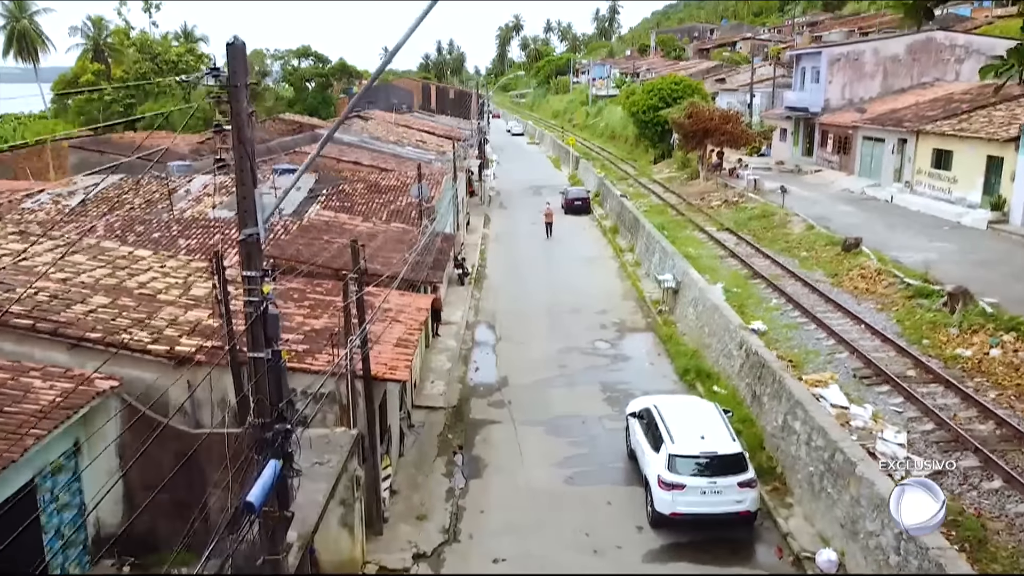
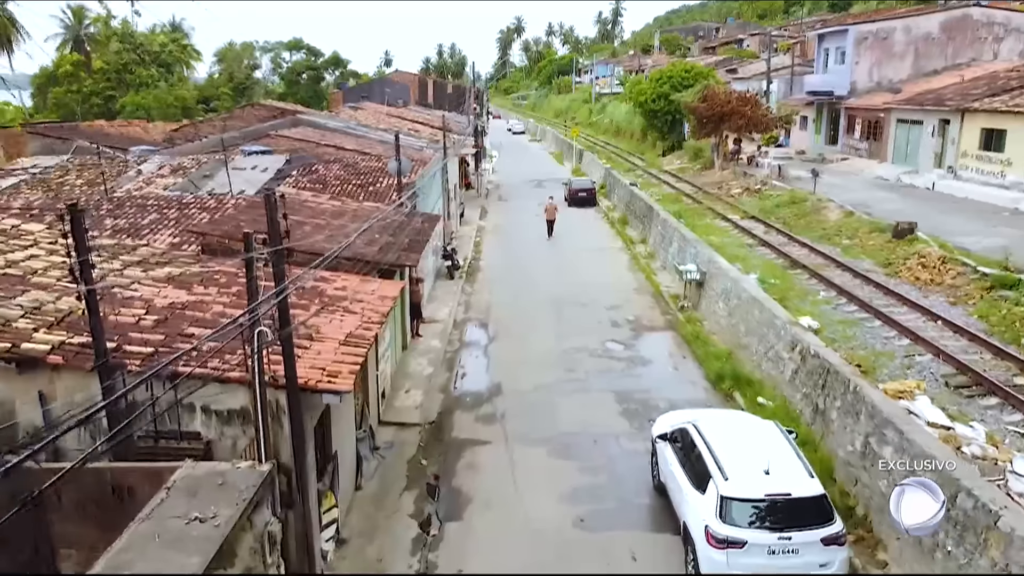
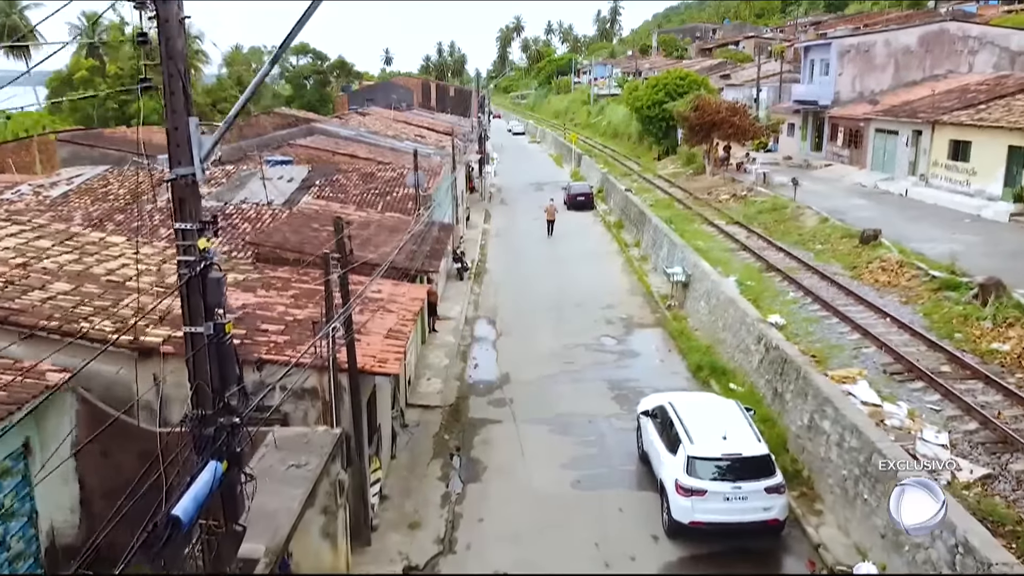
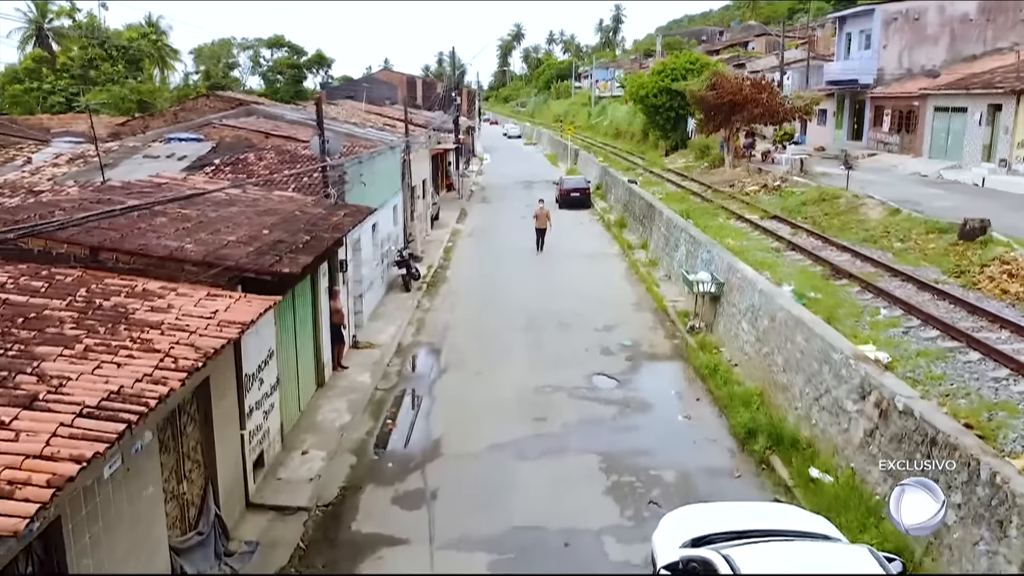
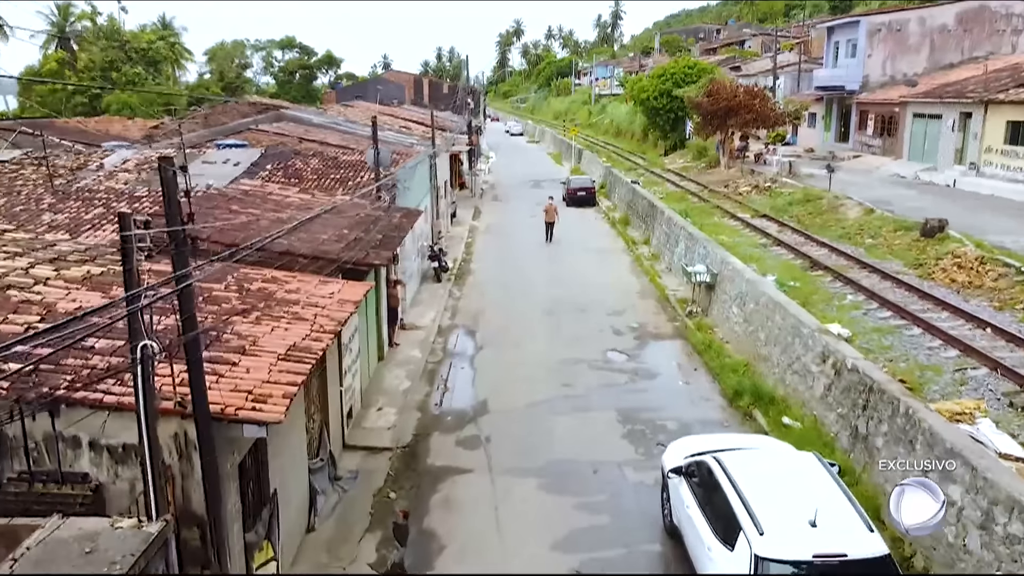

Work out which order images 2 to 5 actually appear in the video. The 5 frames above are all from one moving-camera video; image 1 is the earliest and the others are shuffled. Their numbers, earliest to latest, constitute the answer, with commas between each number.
3, 2, 5, 4
